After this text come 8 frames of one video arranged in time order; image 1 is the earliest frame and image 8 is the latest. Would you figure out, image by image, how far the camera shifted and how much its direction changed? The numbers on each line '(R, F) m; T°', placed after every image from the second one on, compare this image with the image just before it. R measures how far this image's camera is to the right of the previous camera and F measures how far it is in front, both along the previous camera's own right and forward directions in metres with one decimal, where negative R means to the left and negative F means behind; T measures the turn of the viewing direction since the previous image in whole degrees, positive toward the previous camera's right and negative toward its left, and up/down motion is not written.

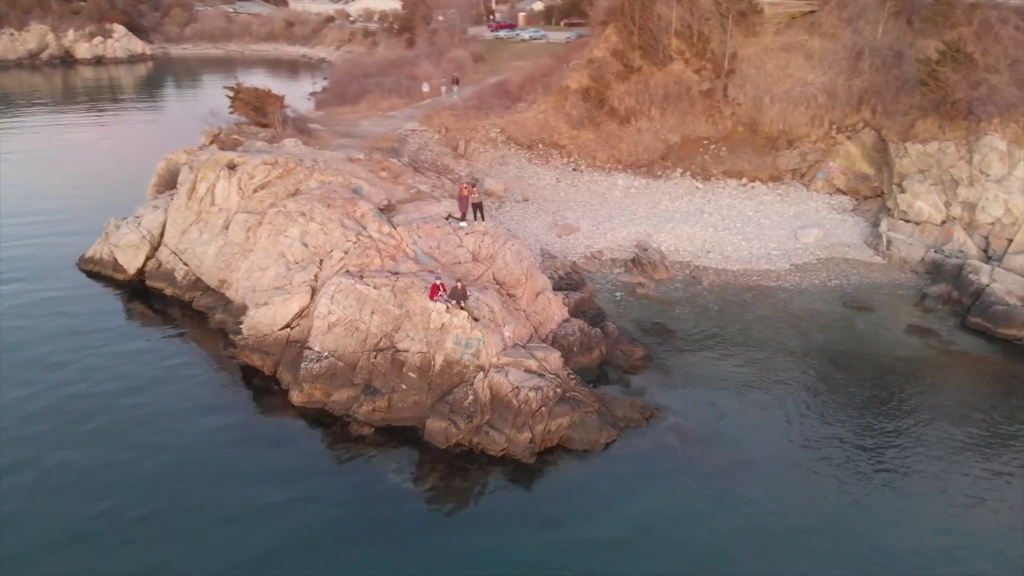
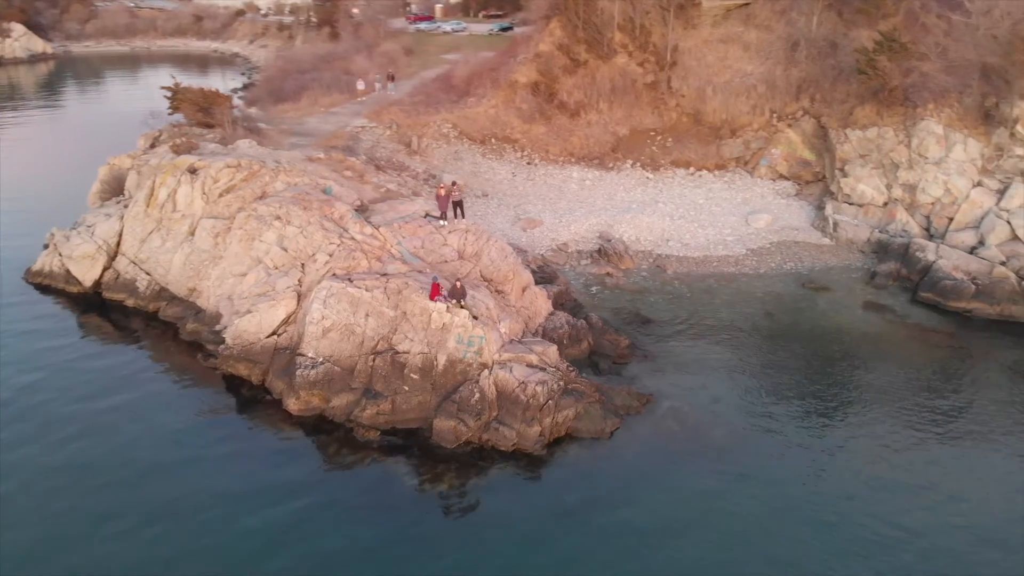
(-2.0, 0.0) m; +6°
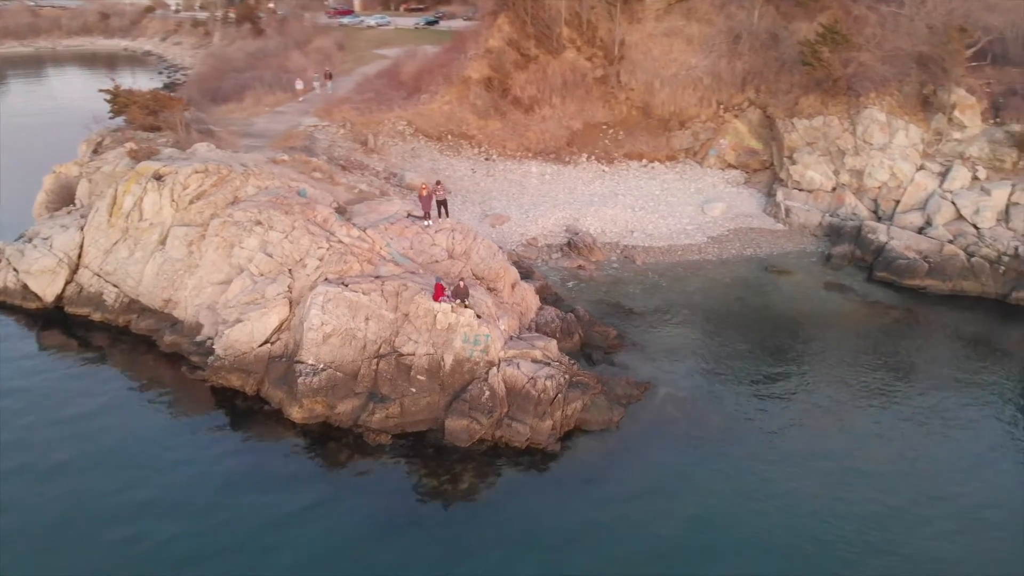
(-2.1, -0.1) m; +6°
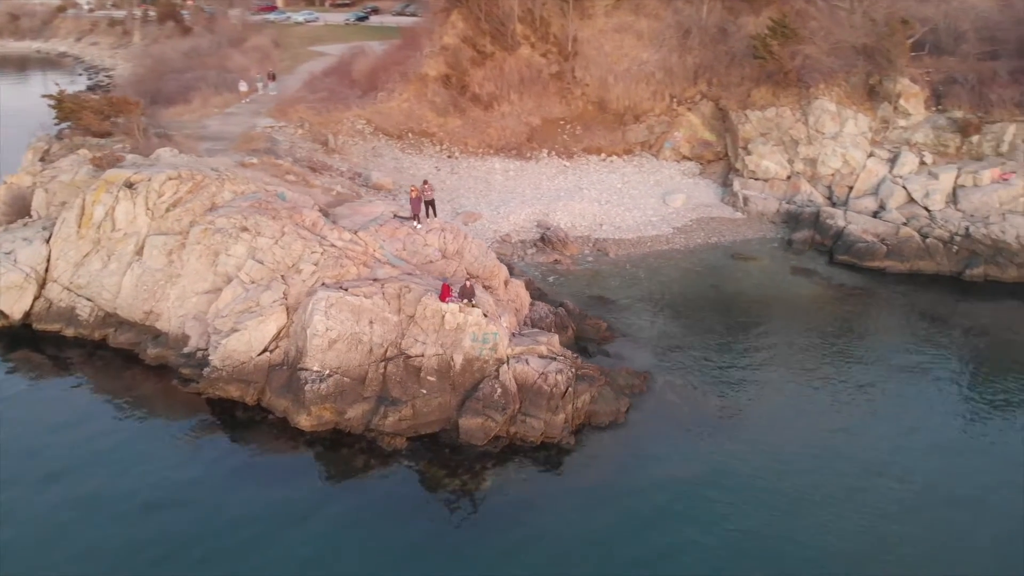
(-2.0, -0.1) m; +6°
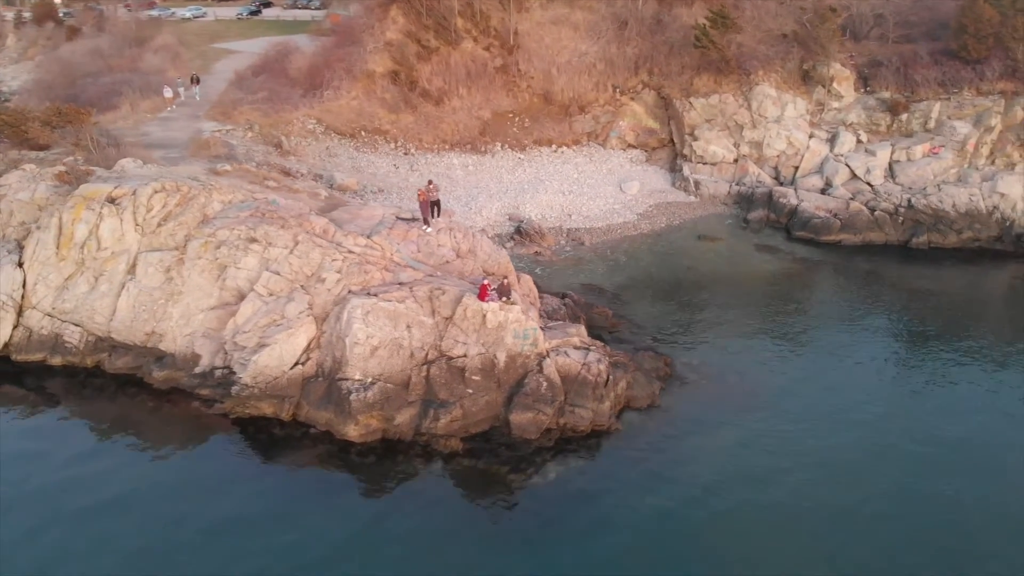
(-3.8, 0.0) m; +9°
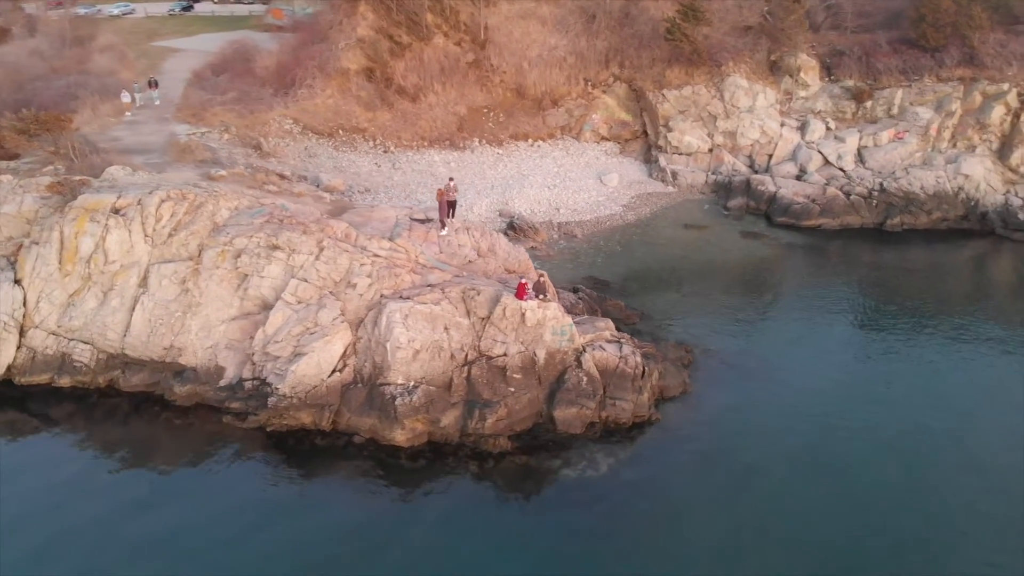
(-2.7, 0.0) m; +6°
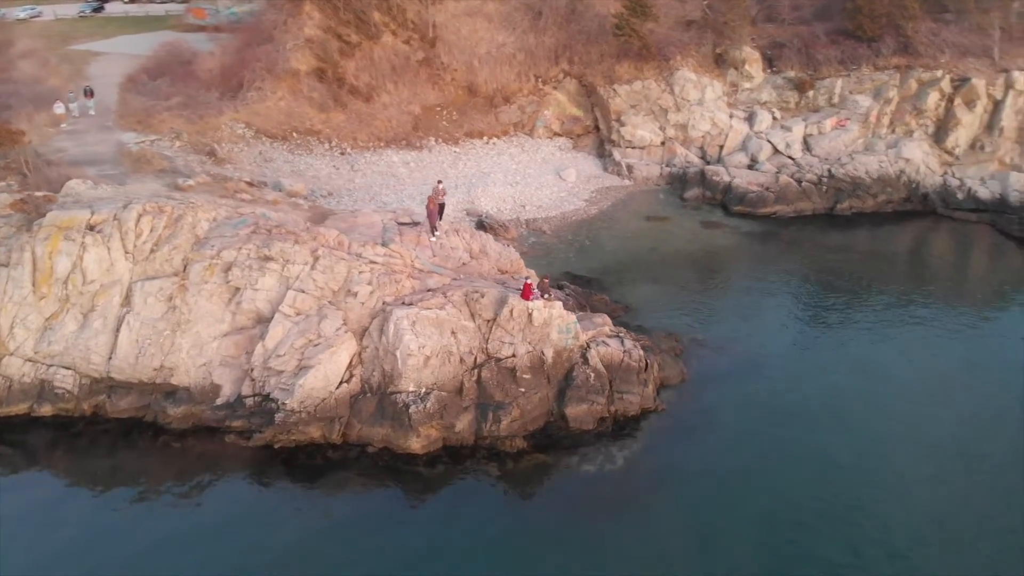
(-2.1, +0.1) m; +6°
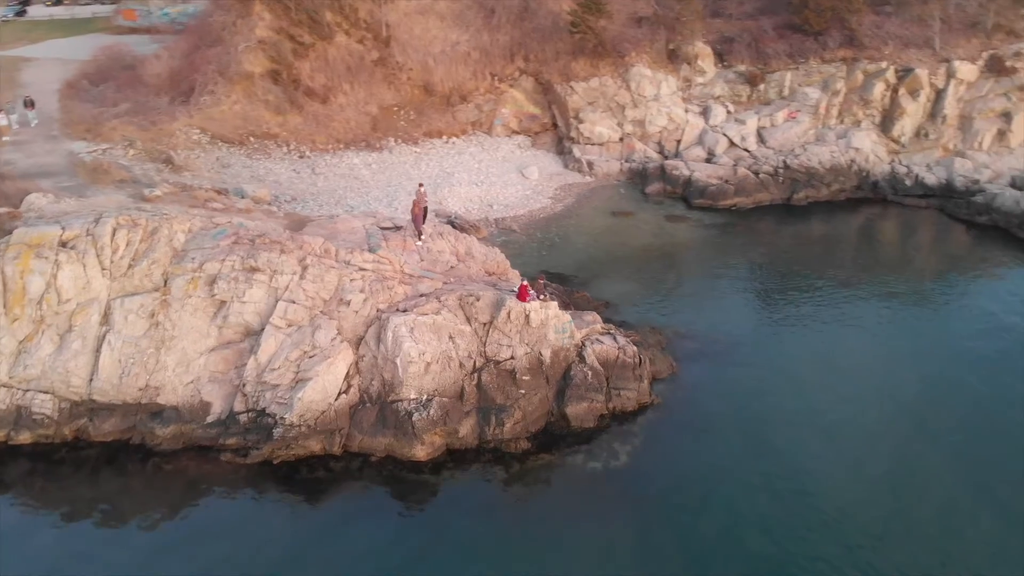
(-1.5, +0.1) m; +5°
